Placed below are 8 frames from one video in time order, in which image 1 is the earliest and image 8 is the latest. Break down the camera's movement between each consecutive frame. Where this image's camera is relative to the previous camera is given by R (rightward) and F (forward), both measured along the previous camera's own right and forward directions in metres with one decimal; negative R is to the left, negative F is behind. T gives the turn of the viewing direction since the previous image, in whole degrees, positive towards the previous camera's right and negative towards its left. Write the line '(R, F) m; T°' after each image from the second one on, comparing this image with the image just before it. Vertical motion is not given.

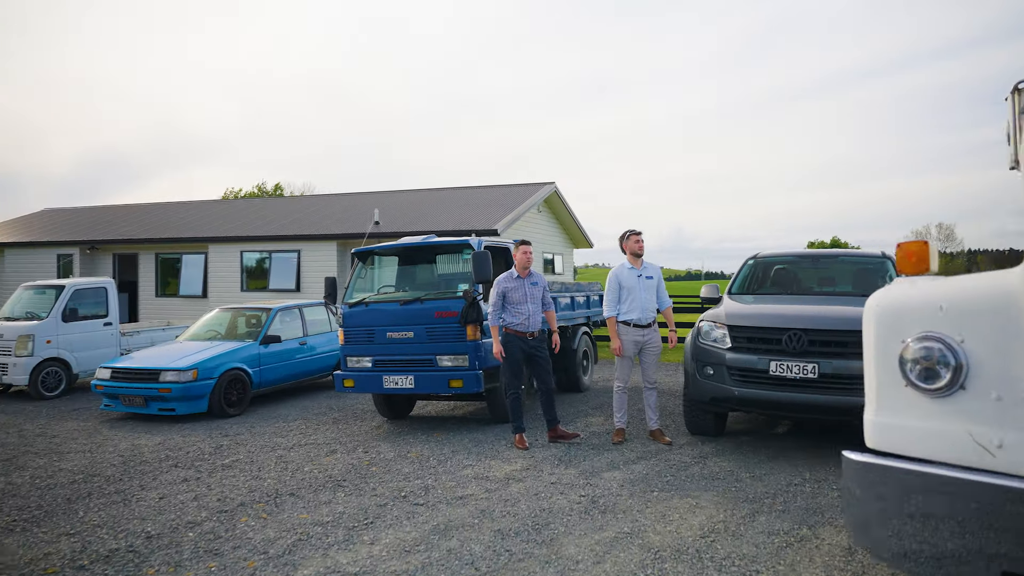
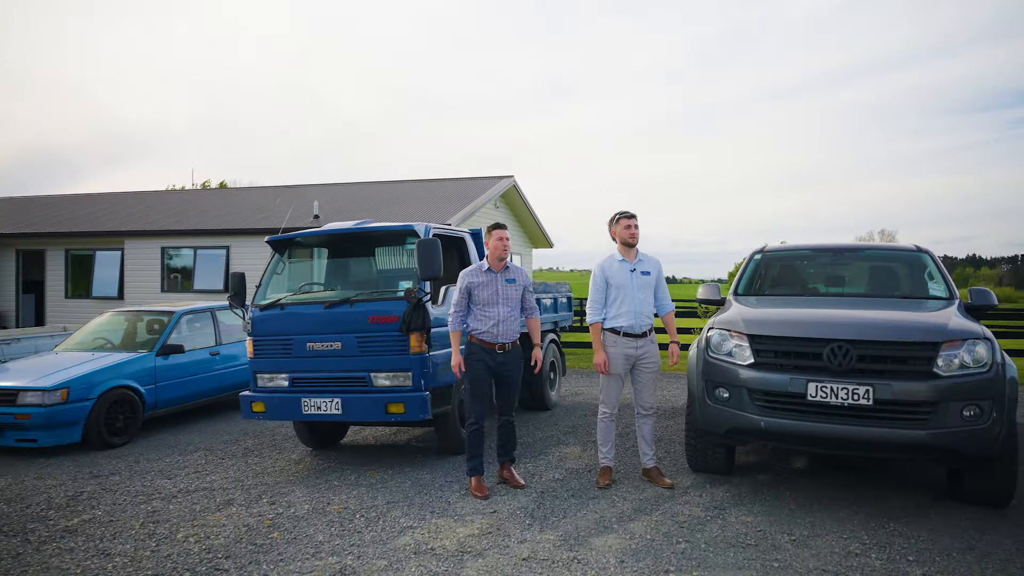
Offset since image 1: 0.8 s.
(0.0, +1.6) m; +4°
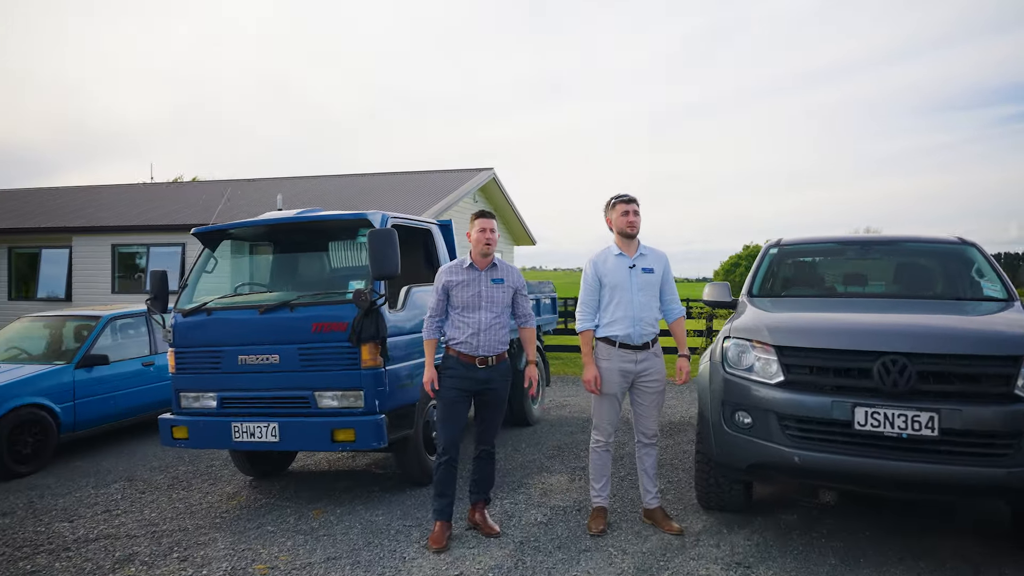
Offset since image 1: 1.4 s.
(+0.1, +1.0) m; +2°
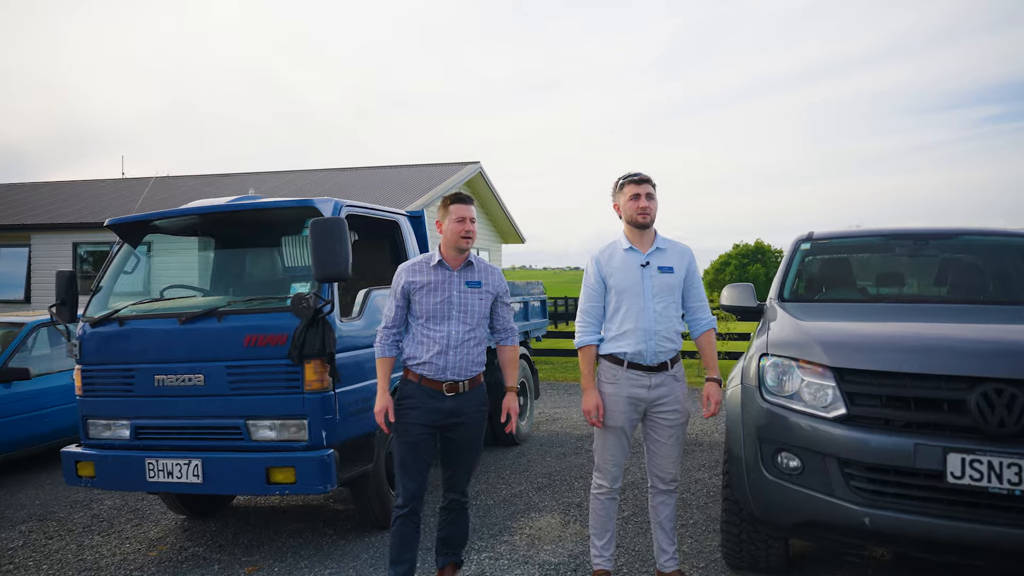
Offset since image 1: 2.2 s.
(+0.1, +0.9) m; +1°
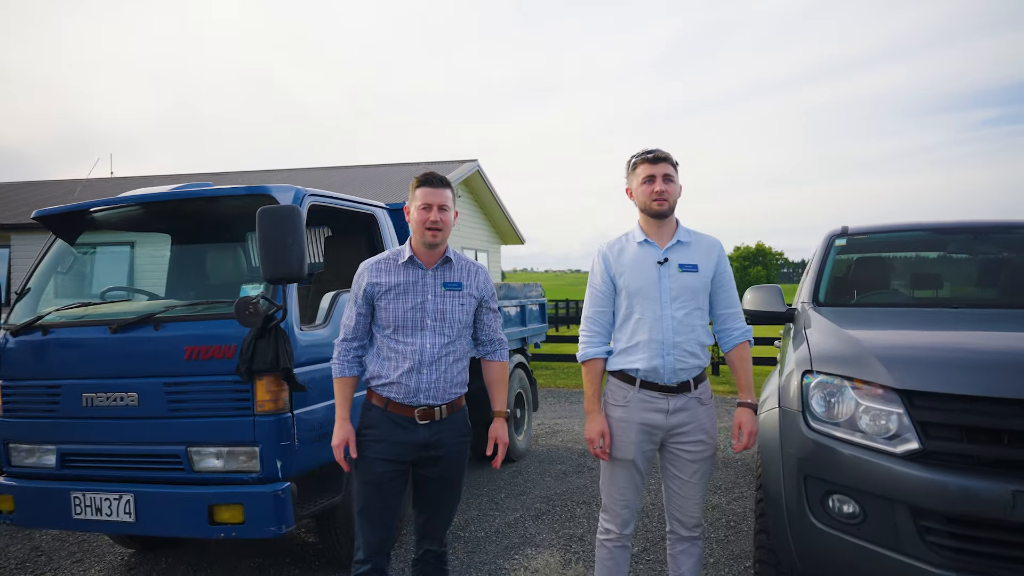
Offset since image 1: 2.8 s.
(+0.1, +0.6) m; 0°
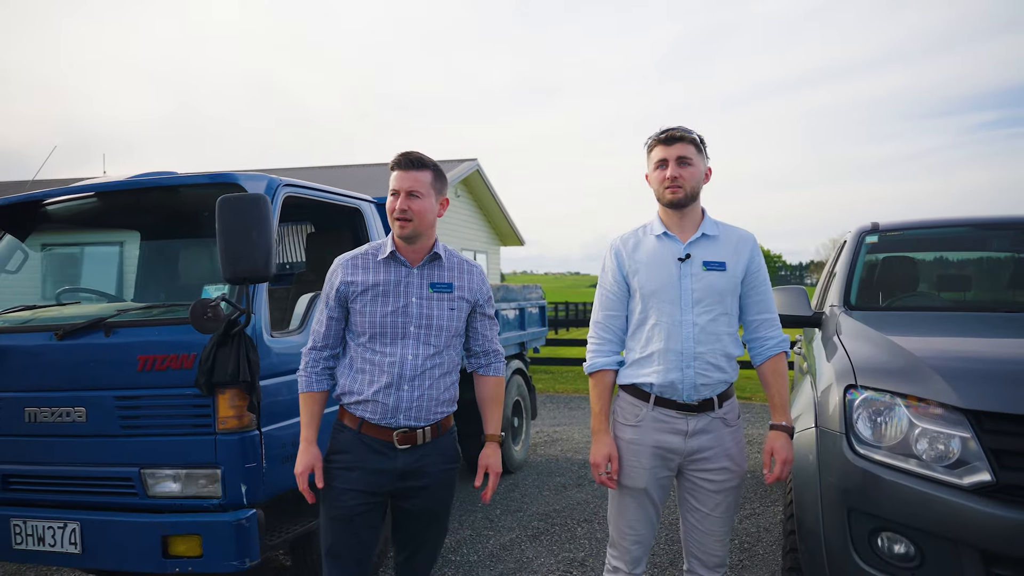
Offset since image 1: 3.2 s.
(0.0, +0.4) m; 0°
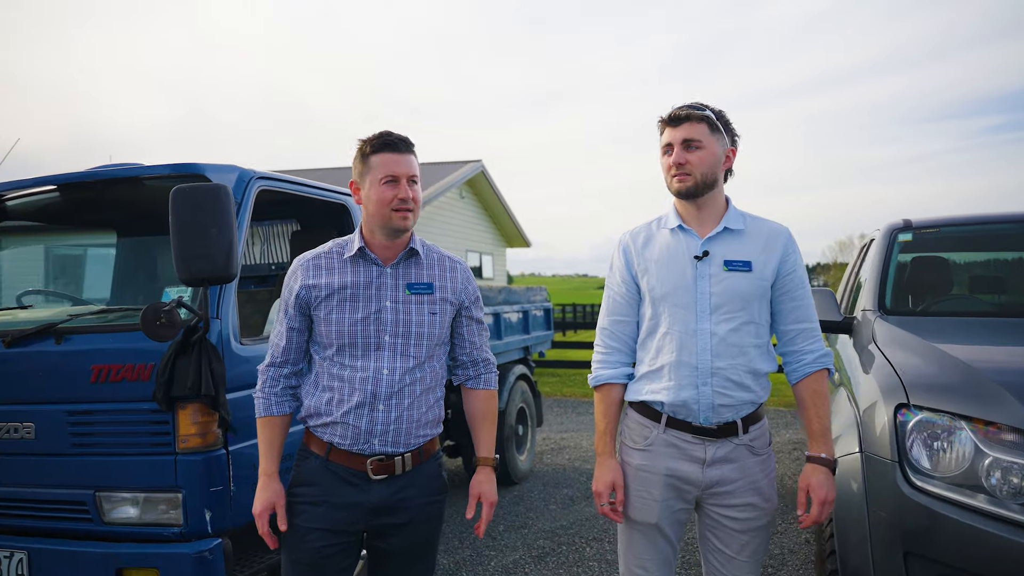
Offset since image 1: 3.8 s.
(0.0, +0.3) m; -1°
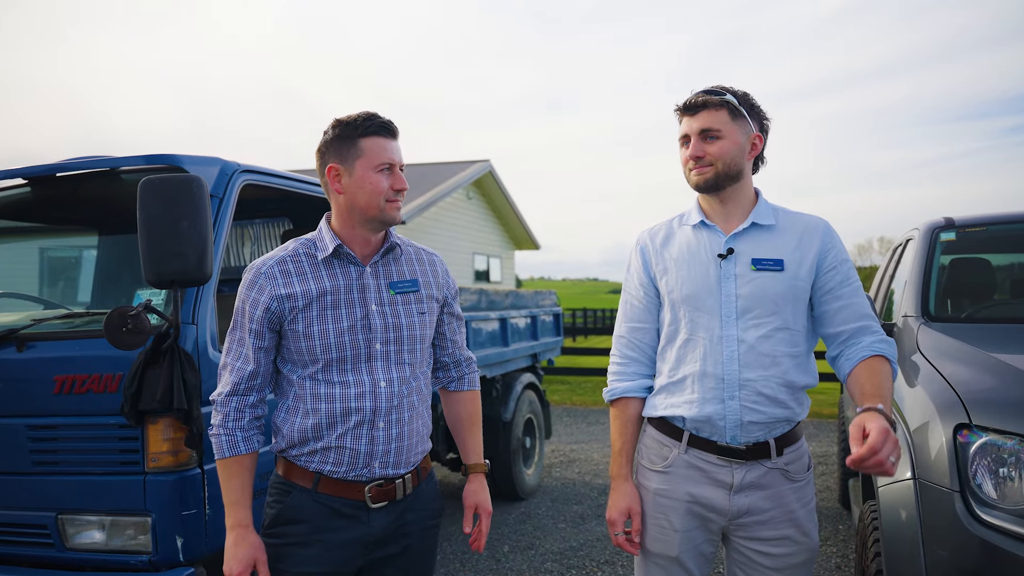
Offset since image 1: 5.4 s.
(0.0, +0.3) m; -1°
